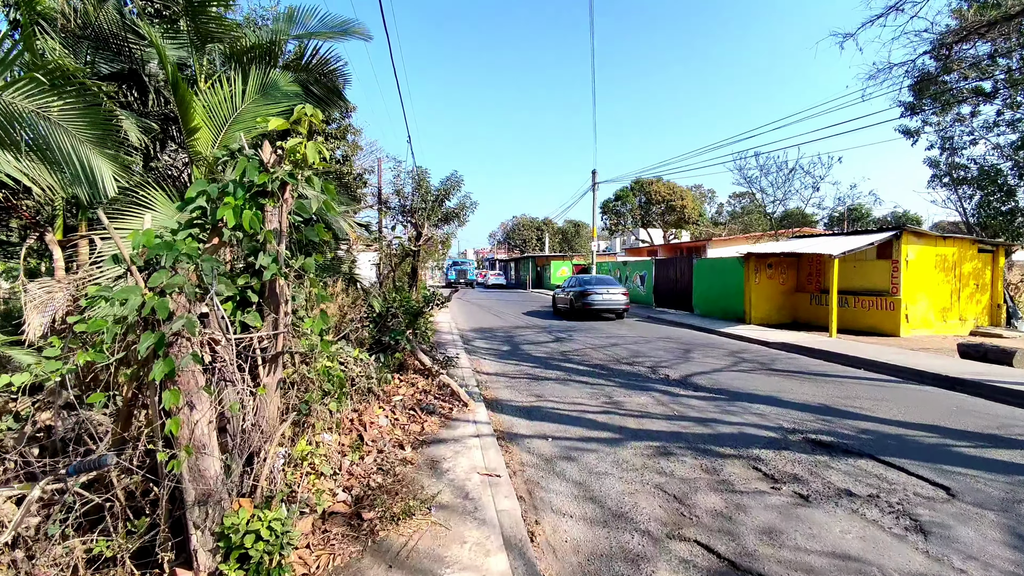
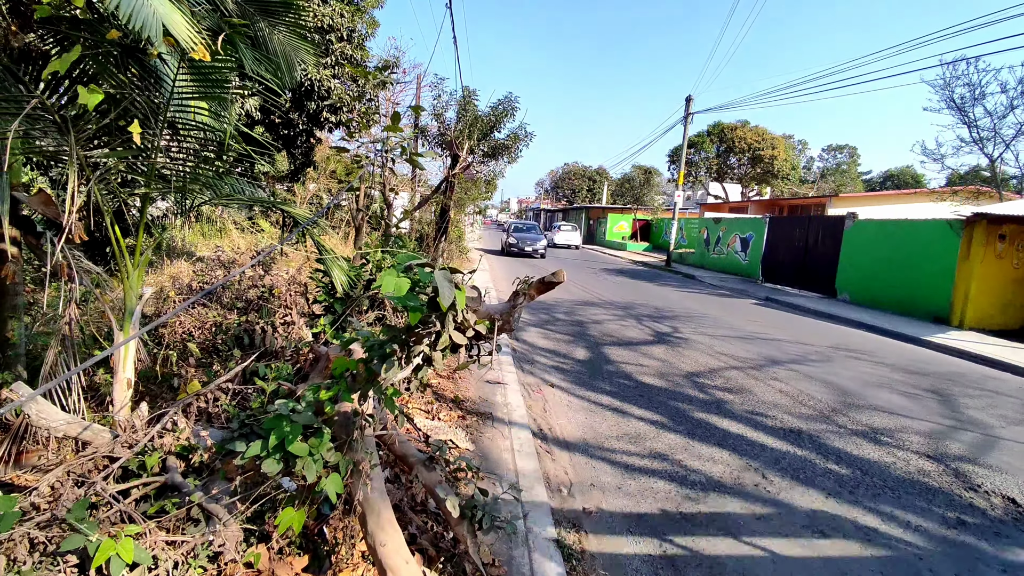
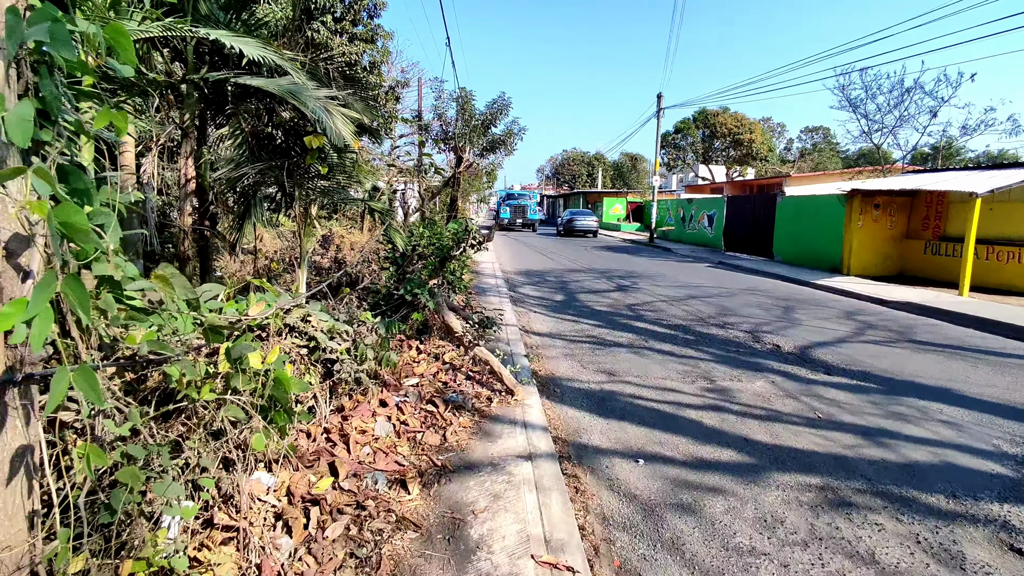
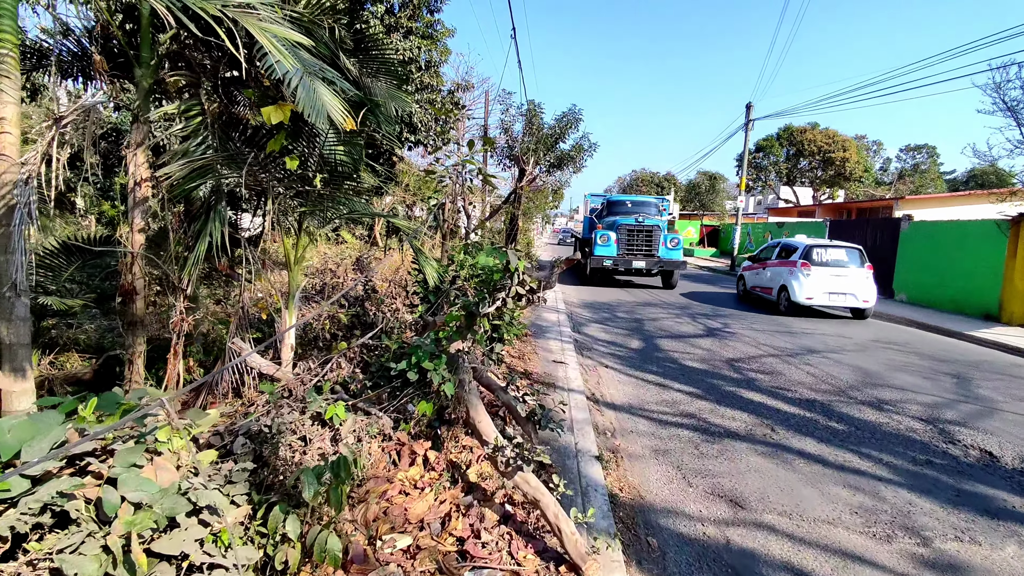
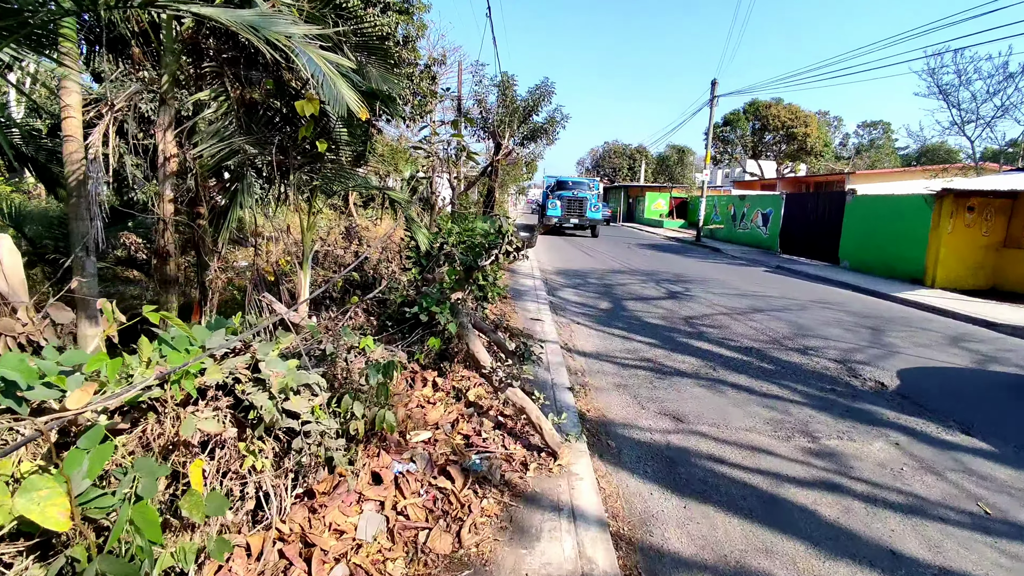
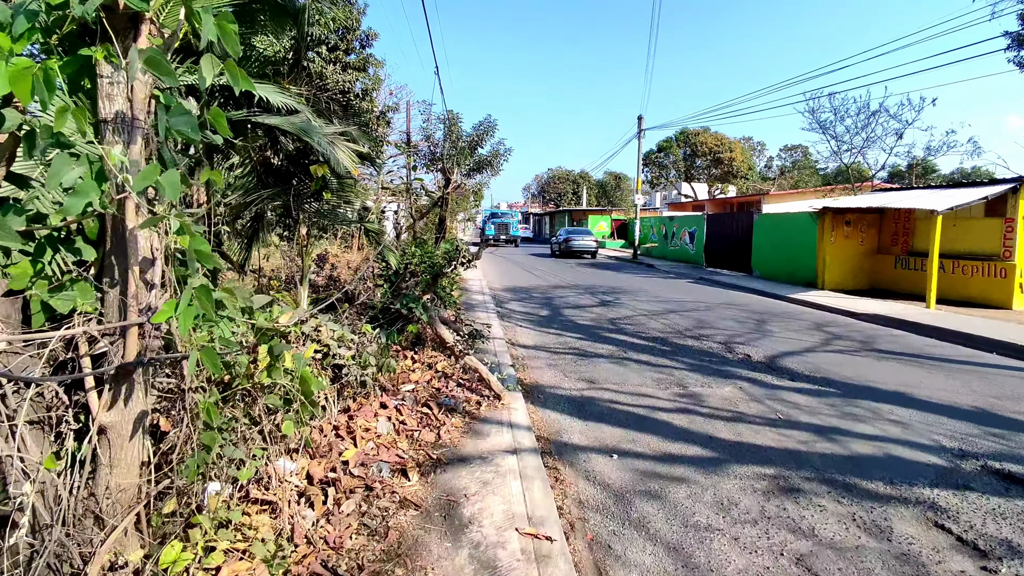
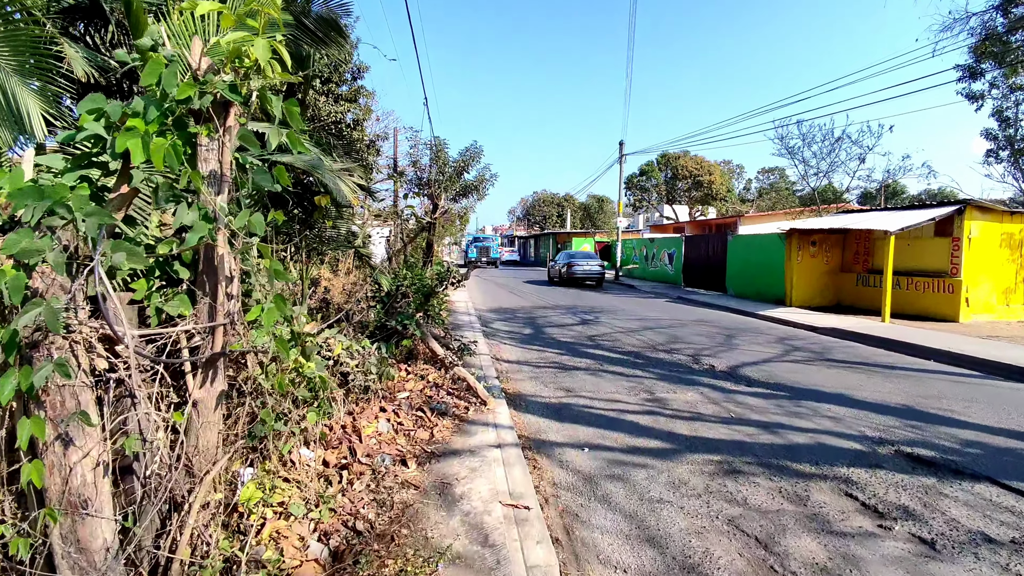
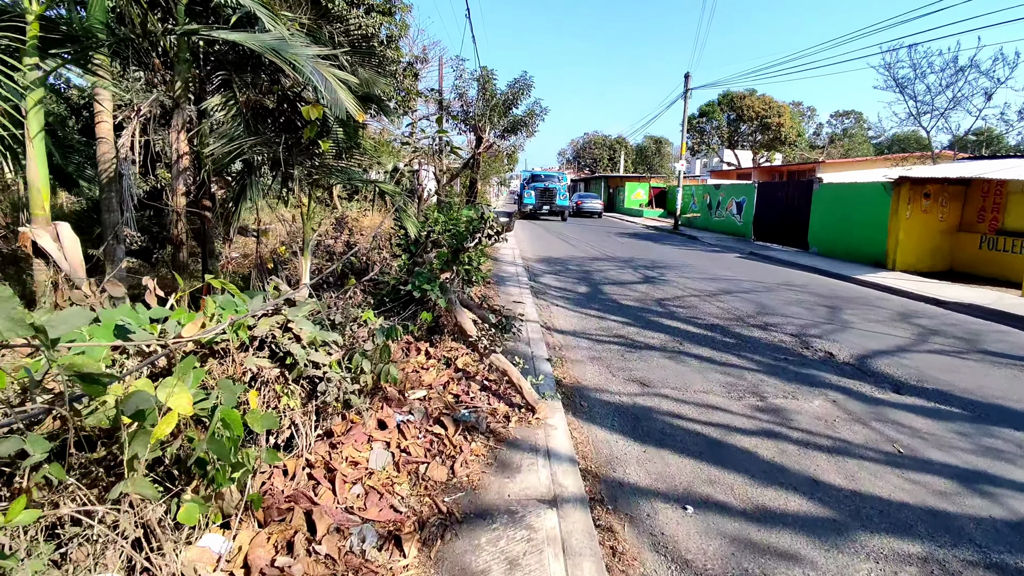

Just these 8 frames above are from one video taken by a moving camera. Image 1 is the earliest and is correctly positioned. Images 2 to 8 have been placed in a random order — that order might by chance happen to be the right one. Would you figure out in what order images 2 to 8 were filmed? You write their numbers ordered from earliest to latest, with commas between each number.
7, 6, 3, 8, 5, 4, 2
